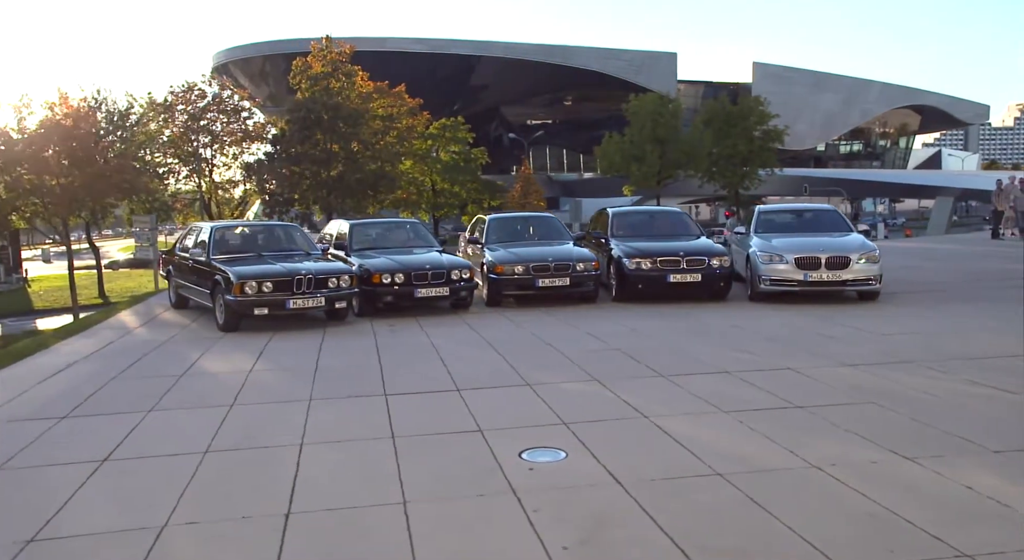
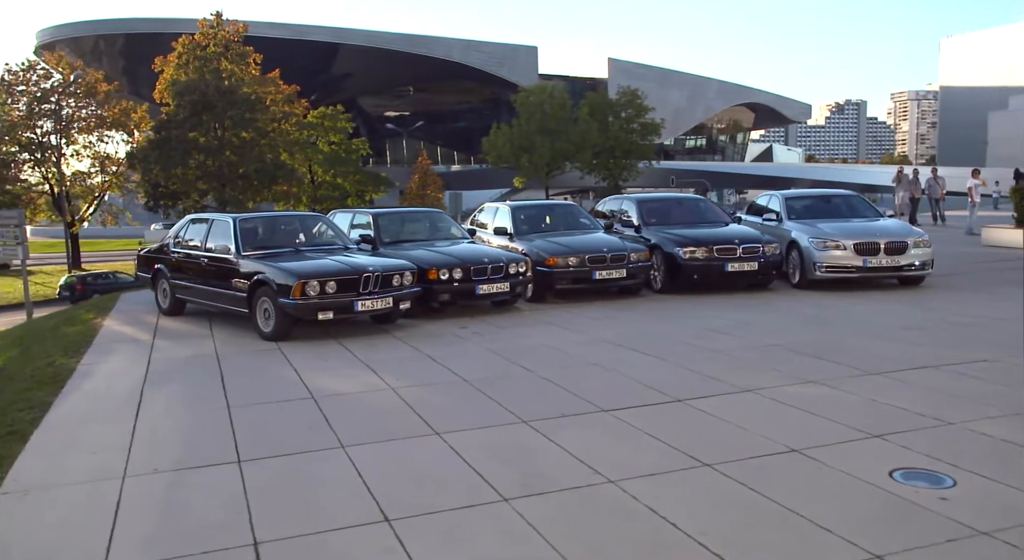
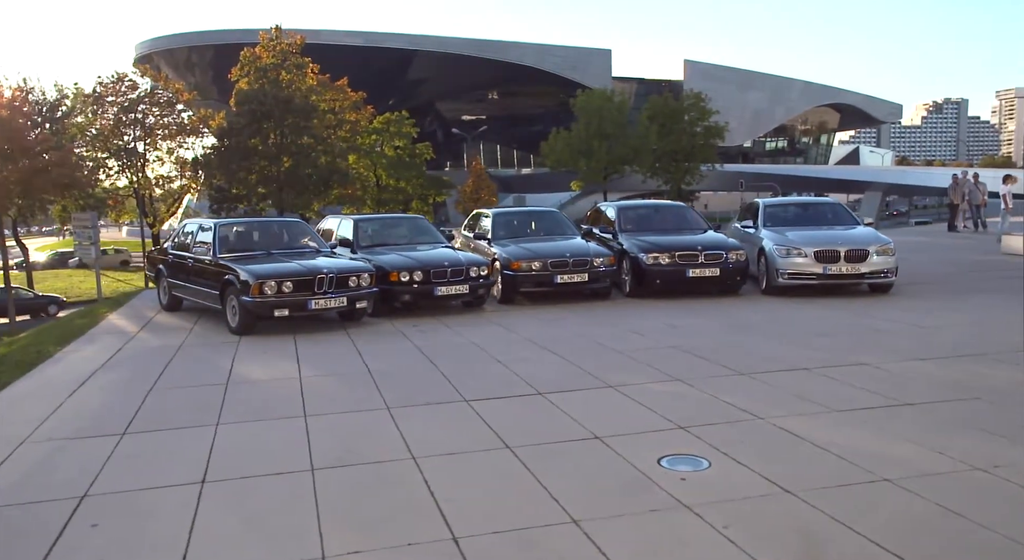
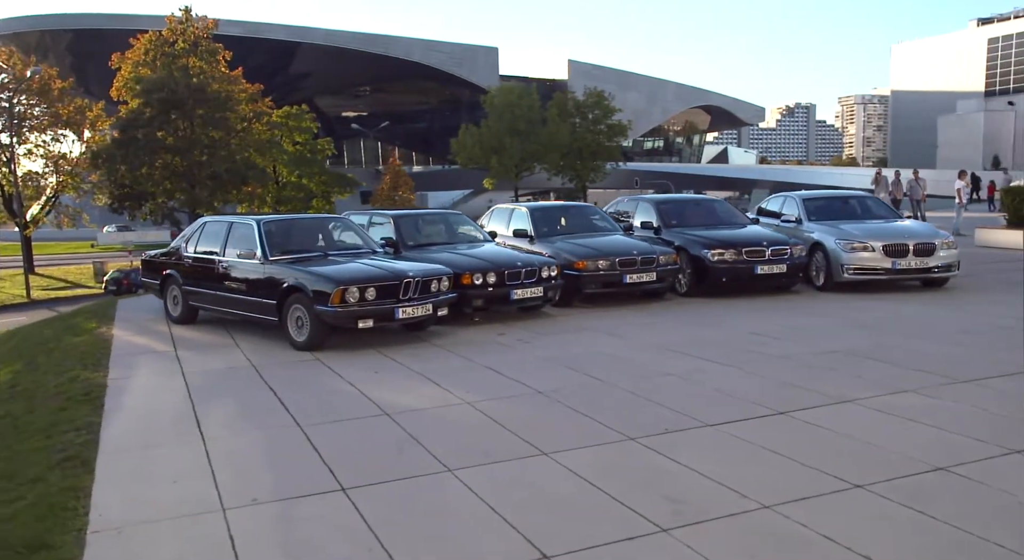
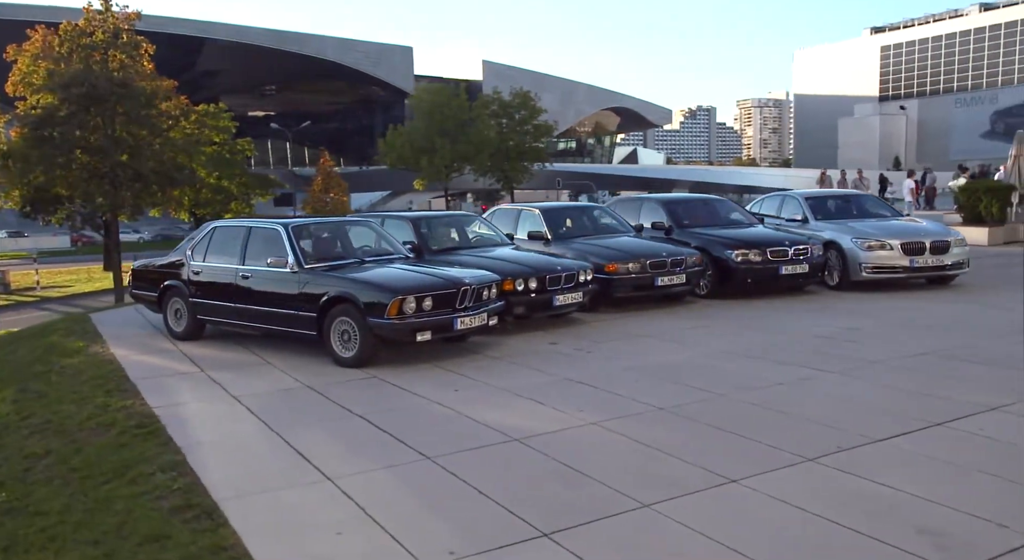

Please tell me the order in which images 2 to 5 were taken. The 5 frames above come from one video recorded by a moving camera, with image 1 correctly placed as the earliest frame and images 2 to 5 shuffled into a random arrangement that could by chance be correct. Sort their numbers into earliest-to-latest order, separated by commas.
3, 2, 4, 5
